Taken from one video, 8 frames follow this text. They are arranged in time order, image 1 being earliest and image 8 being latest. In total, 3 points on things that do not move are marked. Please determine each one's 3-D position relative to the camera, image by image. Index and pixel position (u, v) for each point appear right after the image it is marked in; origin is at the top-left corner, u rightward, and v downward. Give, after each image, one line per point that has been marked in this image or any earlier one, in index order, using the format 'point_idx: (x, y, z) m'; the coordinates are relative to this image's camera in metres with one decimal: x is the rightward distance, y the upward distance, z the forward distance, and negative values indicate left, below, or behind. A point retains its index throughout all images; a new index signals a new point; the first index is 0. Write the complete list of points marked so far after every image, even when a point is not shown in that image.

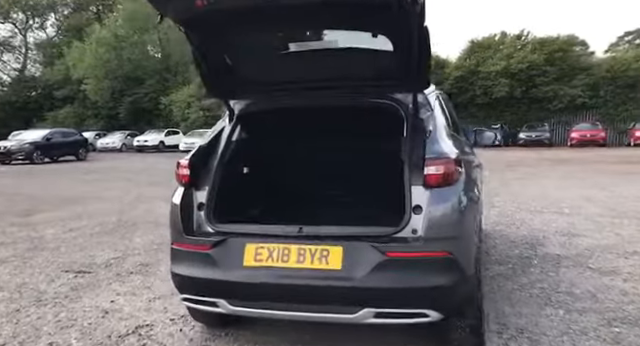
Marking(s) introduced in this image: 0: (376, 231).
0: (+0.3, -0.3, +2.4) m
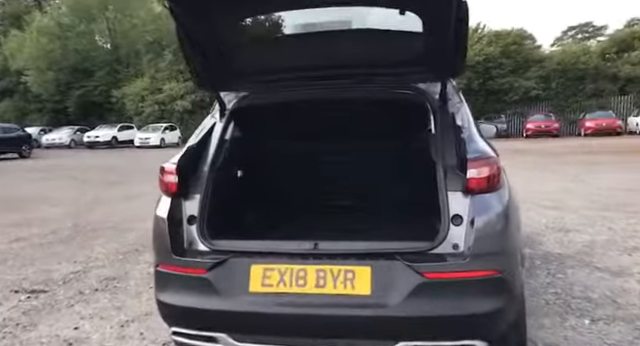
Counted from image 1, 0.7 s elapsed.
0: (+0.4, -0.3, +2.0) m
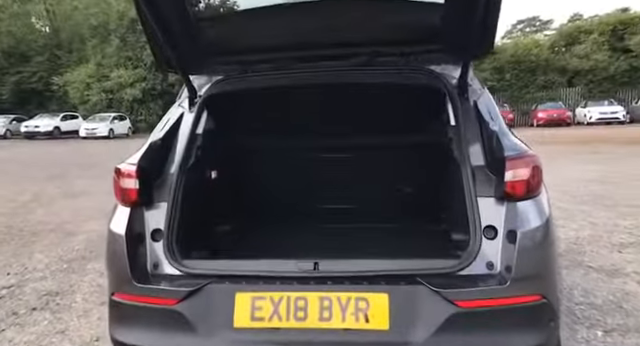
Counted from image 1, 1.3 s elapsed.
0: (+0.4, -0.3, +1.6) m
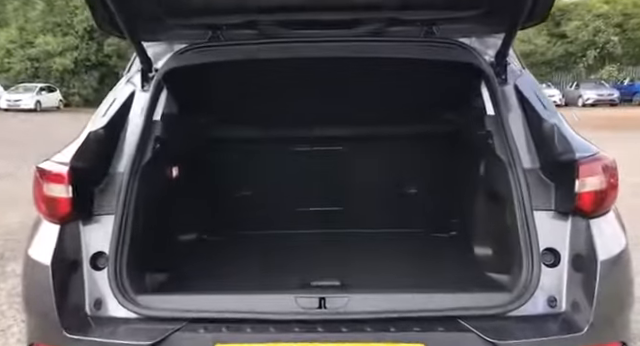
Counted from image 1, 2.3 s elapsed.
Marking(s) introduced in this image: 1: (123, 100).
0: (+0.4, -0.4, +1.3) m
1: (-0.7, +0.3, +1.6) m
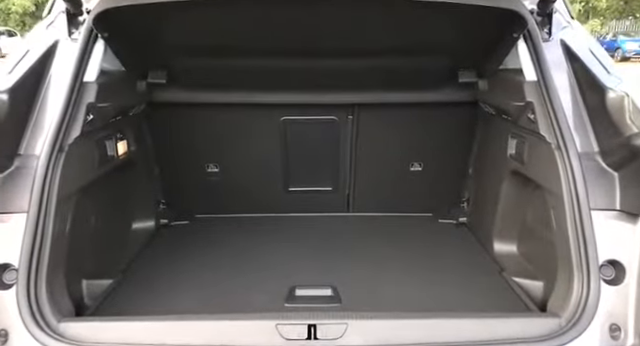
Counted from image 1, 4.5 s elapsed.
0: (+0.4, -0.3, +1.0) m
1: (-0.7, +0.3, +1.1) m
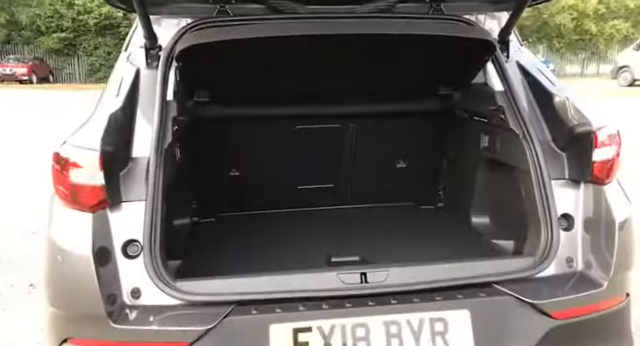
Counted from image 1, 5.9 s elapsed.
0: (+0.6, -0.3, +1.4) m
1: (-0.6, +0.3, +1.4) m
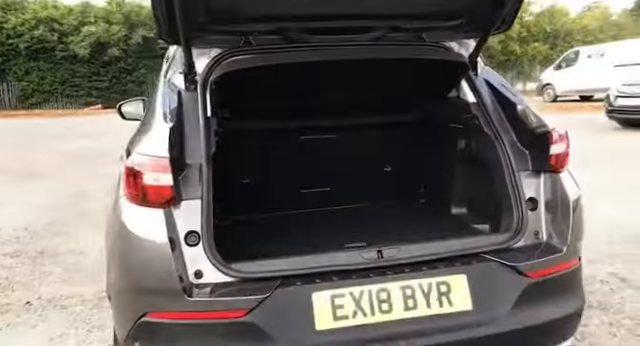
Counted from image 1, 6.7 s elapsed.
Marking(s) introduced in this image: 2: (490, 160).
0: (+0.7, -0.3, +1.7) m
1: (-0.5, +0.3, +1.6) m
2: (+0.7, +0.1, +2.0) m
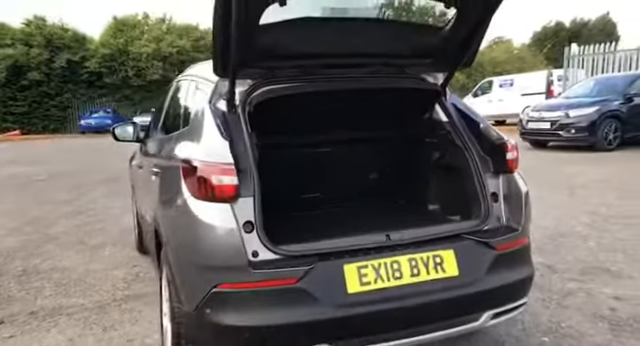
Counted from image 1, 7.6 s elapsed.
0: (+0.8, -0.3, +2.3) m
1: (-0.4, +0.3, +2.1) m
2: (+0.8, 0.0, +2.6) m
